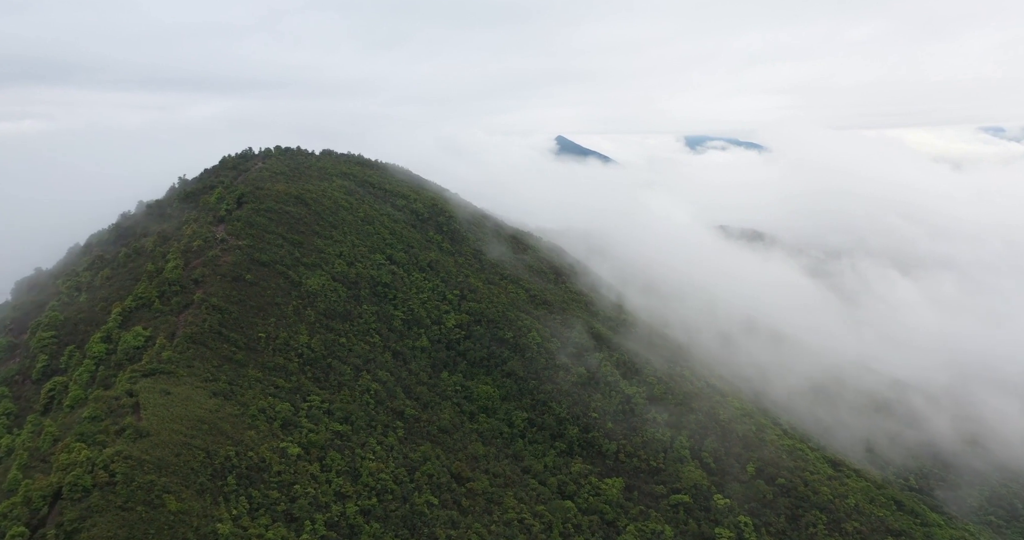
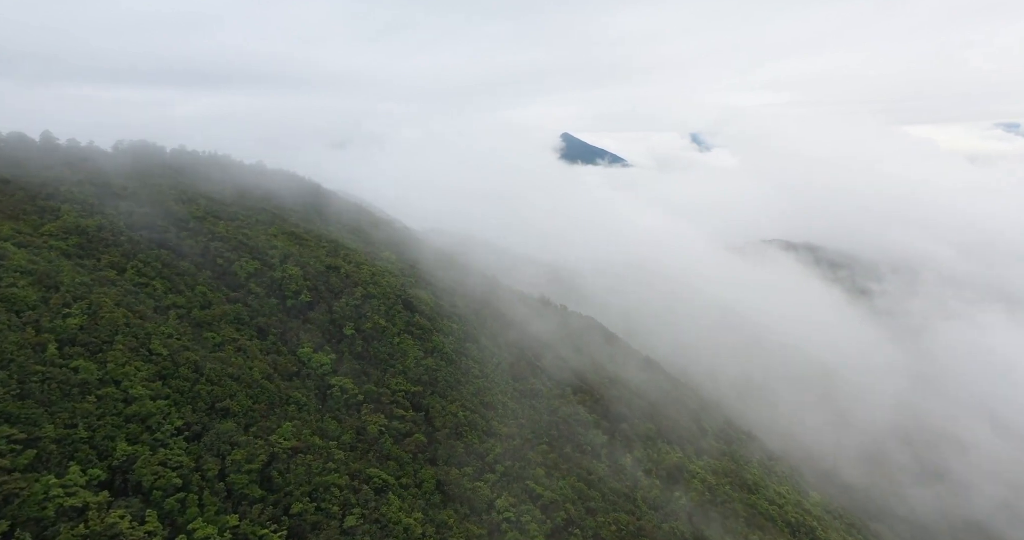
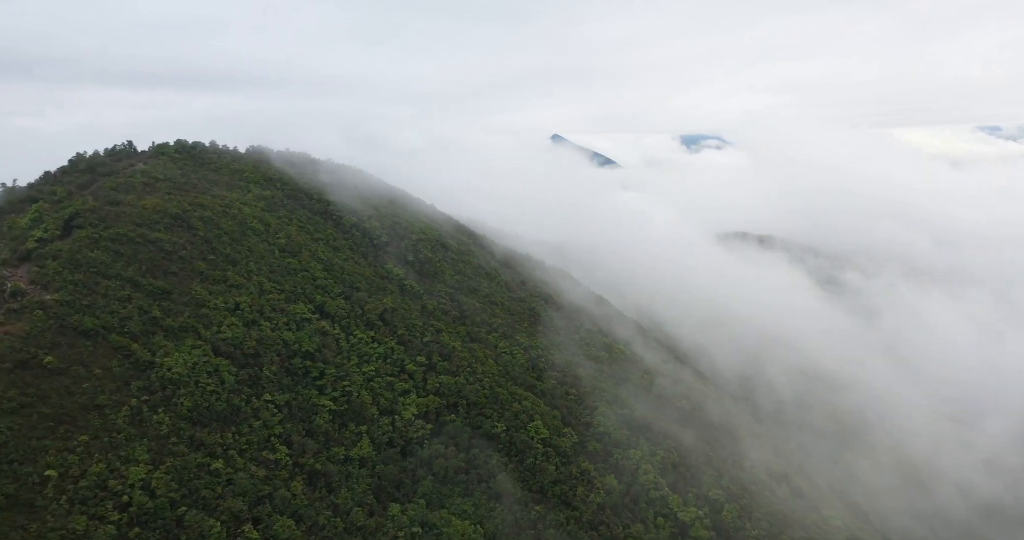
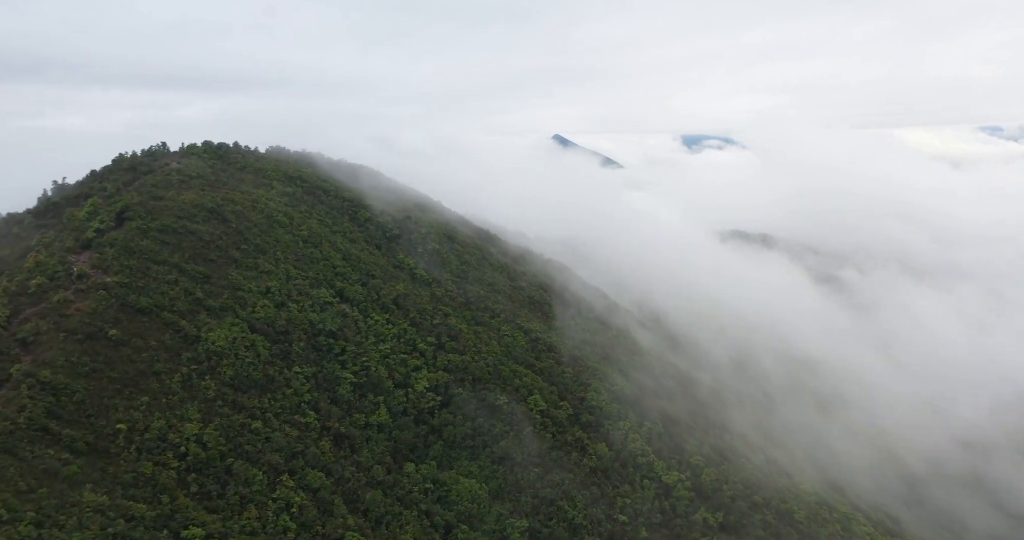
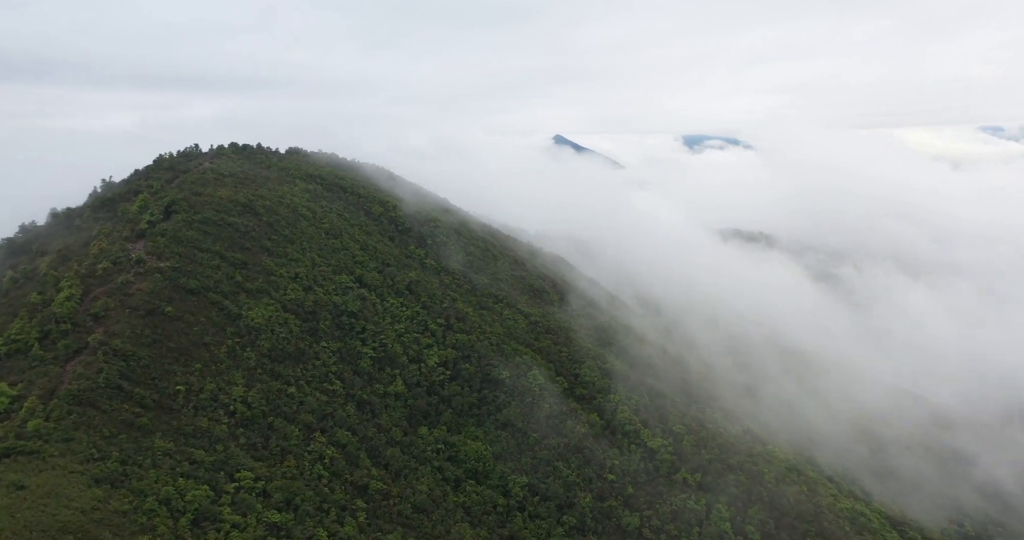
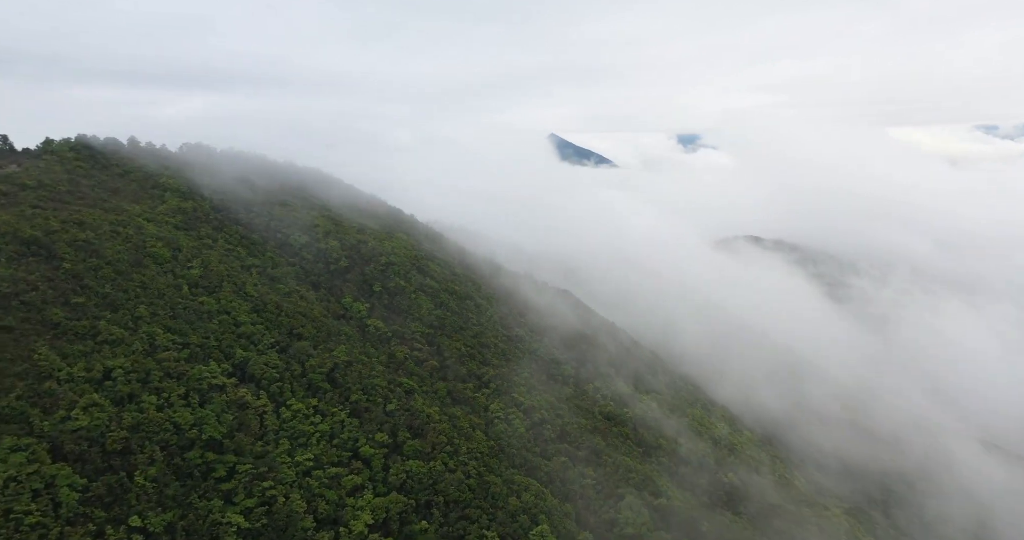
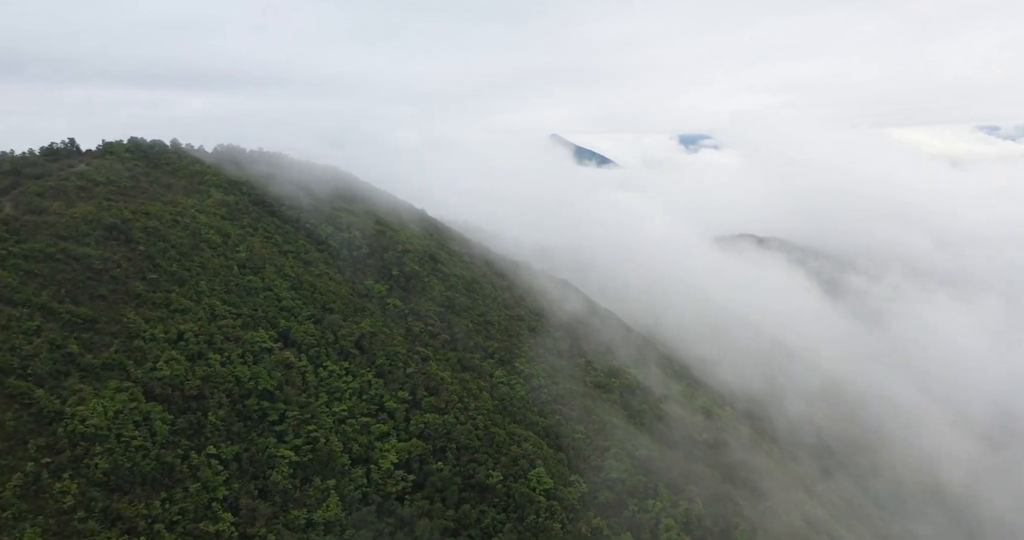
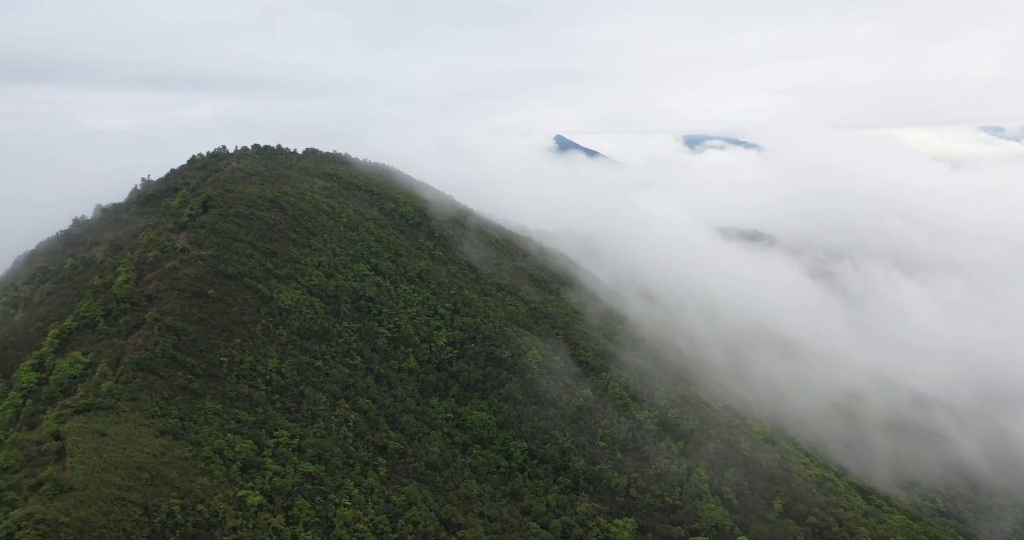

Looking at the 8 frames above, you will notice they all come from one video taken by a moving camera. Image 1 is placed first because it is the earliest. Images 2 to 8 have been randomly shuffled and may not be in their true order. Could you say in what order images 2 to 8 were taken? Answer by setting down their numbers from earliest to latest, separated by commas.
8, 5, 4, 3, 7, 6, 2
